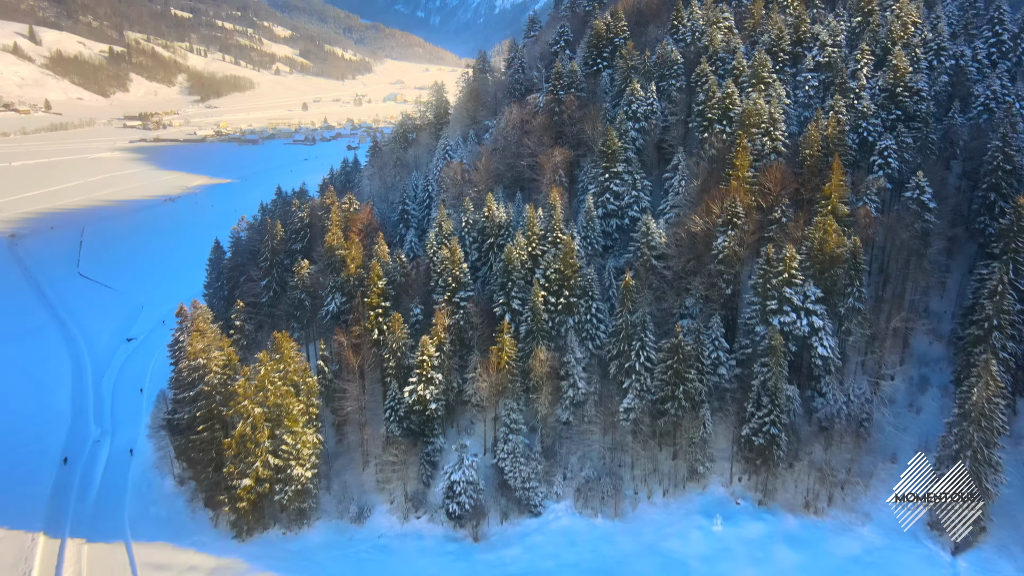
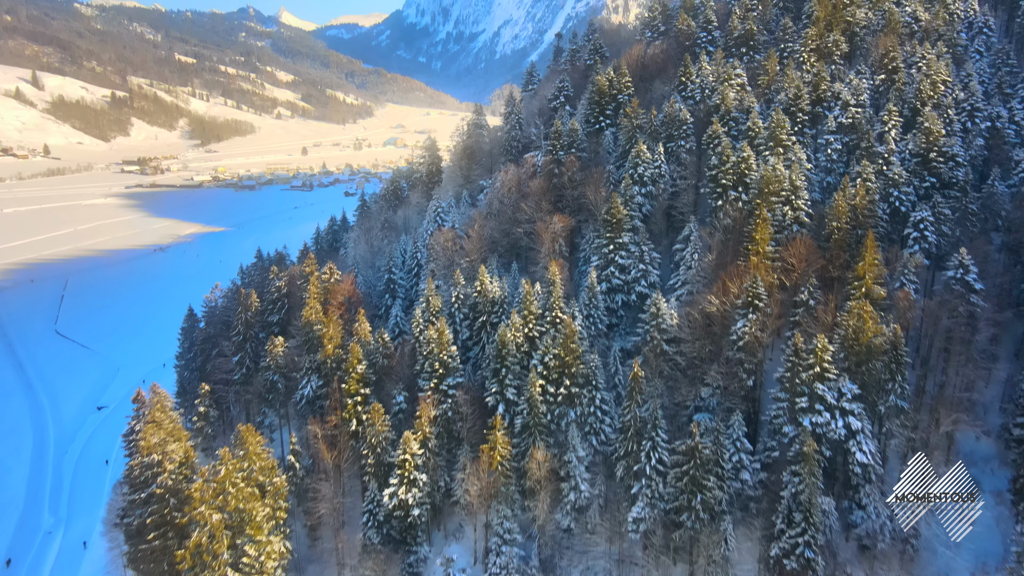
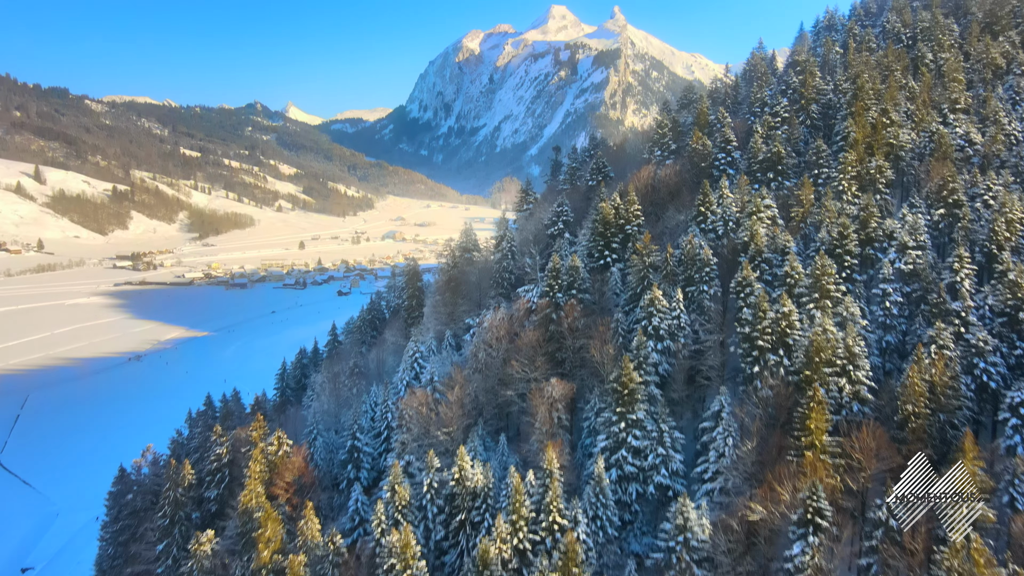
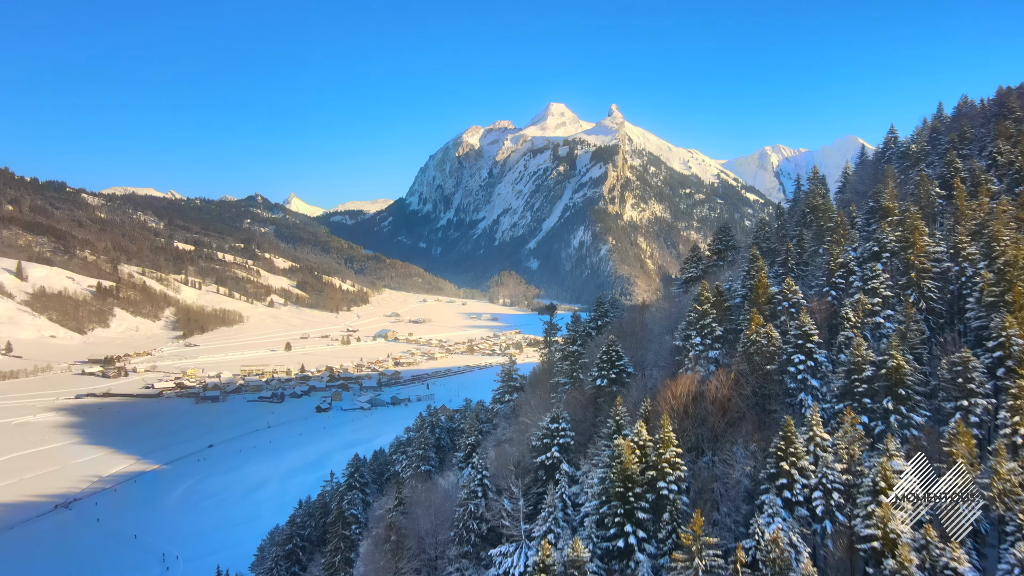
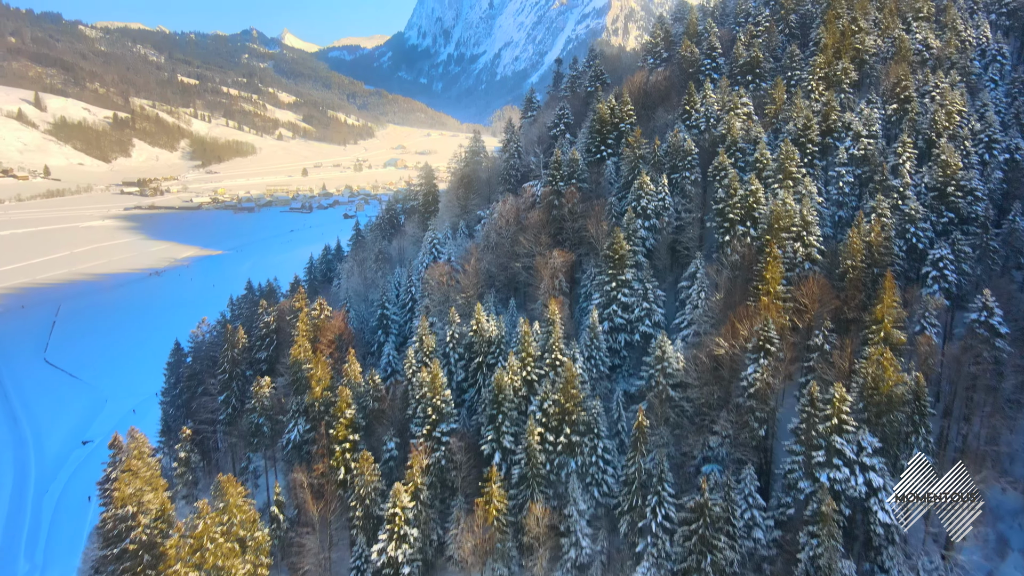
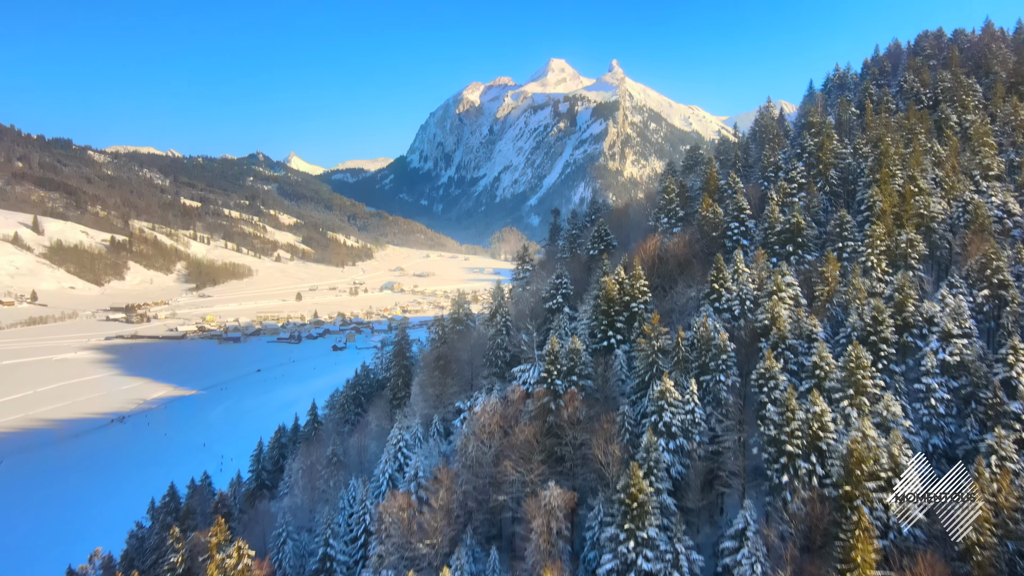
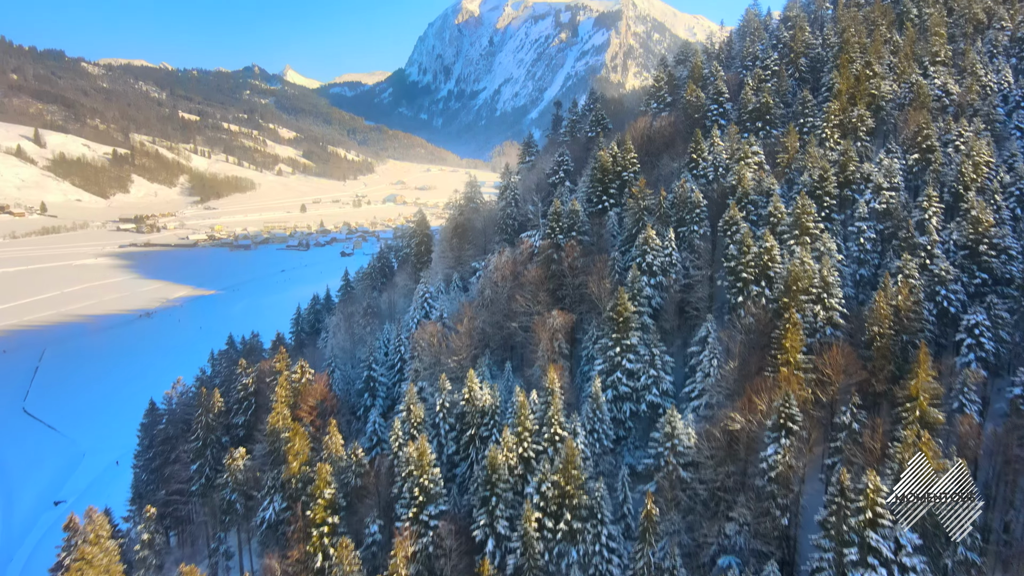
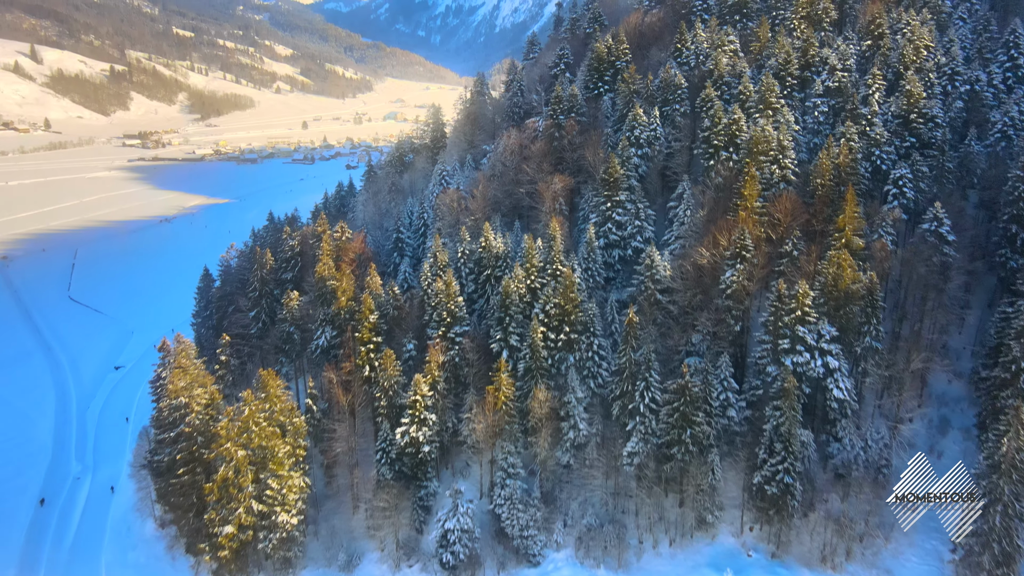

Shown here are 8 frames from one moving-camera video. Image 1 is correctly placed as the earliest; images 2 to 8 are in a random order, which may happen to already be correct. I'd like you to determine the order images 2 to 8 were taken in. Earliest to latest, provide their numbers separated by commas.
8, 2, 5, 7, 3, 6, 4
